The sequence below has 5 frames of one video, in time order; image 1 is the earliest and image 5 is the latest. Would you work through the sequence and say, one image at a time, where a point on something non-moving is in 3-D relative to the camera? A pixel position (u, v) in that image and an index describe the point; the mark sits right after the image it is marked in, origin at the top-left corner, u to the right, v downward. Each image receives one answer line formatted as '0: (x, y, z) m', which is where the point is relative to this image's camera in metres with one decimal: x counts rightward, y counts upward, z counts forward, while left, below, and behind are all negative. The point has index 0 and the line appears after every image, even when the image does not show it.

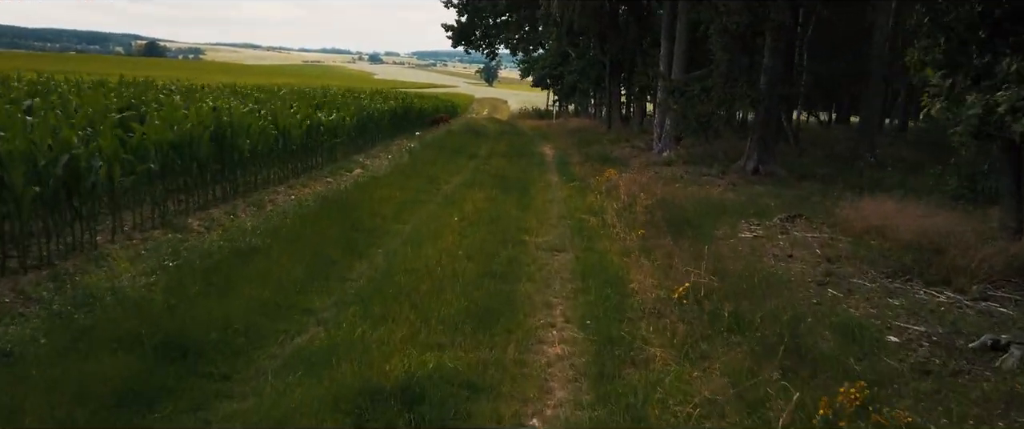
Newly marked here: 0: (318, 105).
0: (-4.2, +2.4, +18.7) m
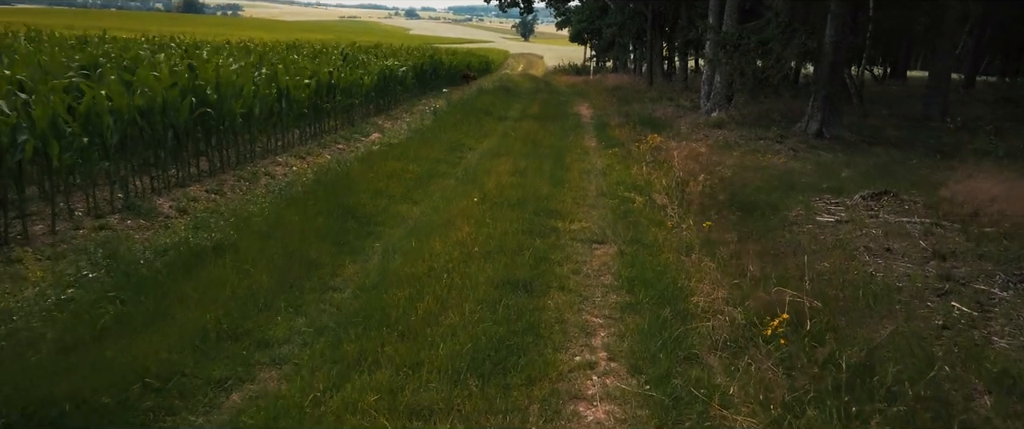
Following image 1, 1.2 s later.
0: (-3.6, +3.0, +17.1) m
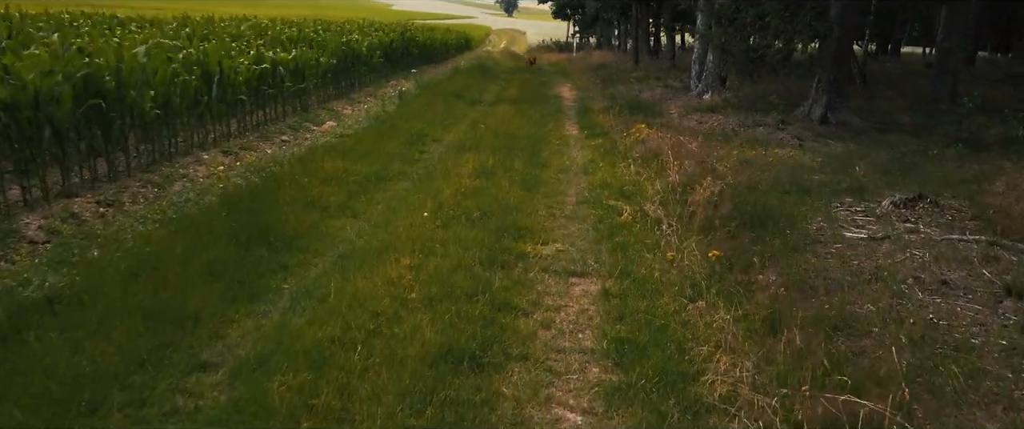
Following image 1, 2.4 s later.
0: (-4.1, +3.1, +15.3) m
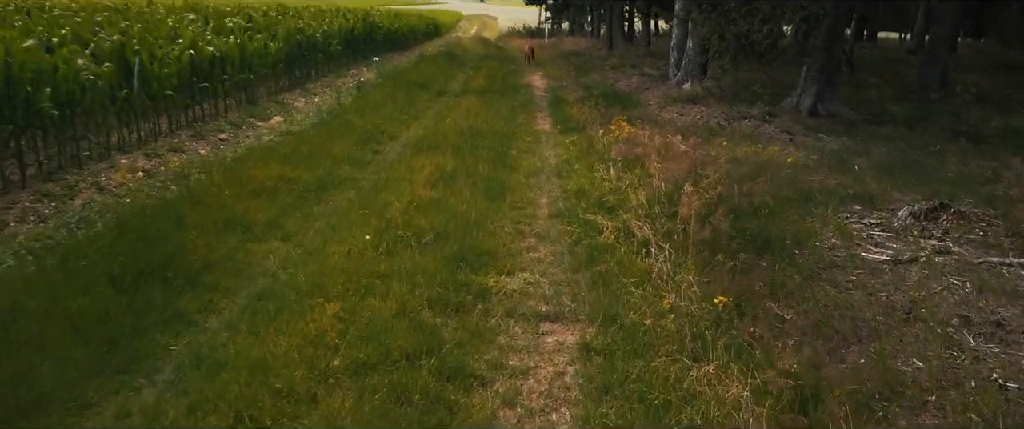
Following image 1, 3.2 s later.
0: (-4.6, +3.0, +13.9) m
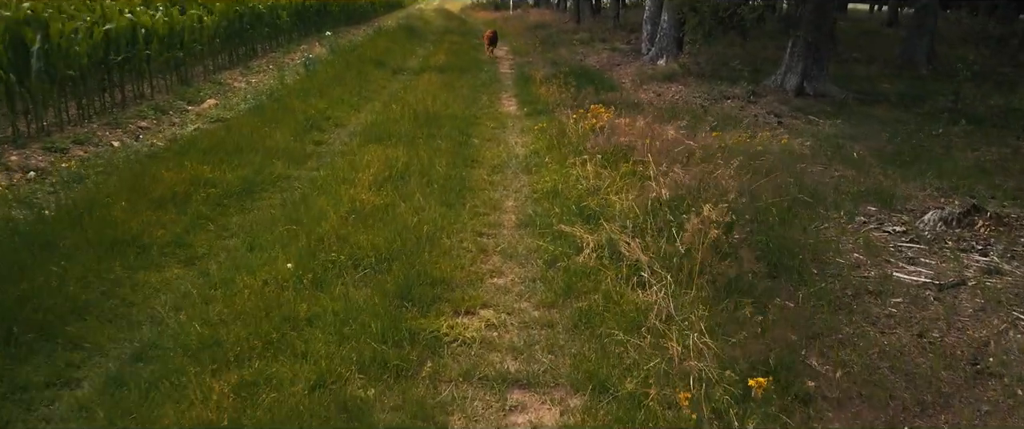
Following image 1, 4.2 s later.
0: (-5.2, +3.1, +12.5) m
